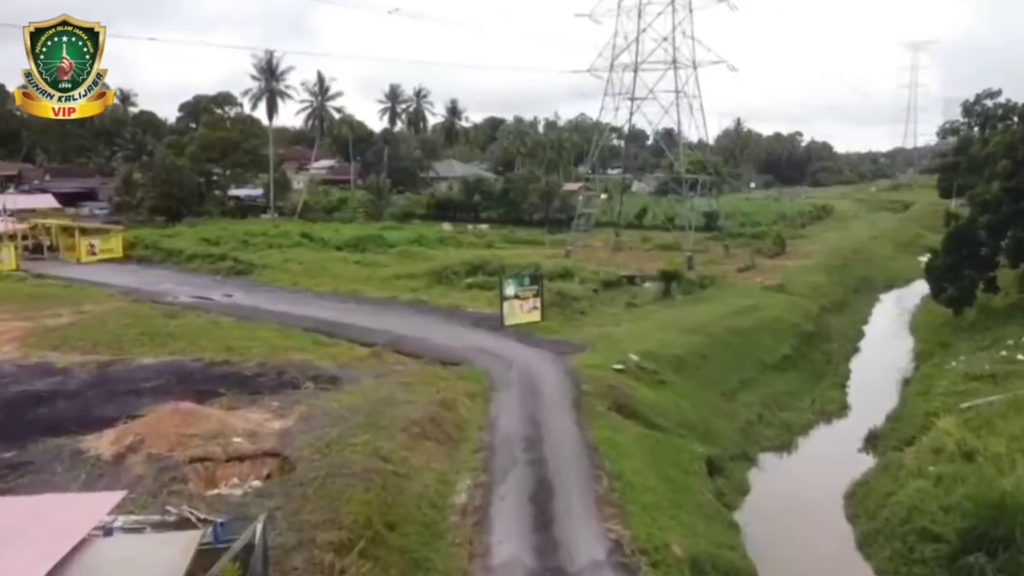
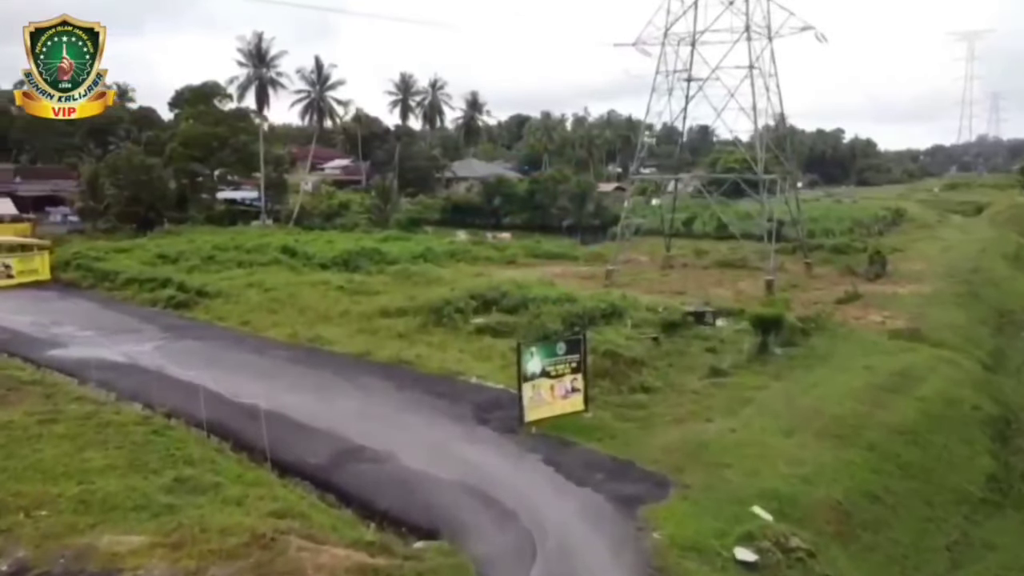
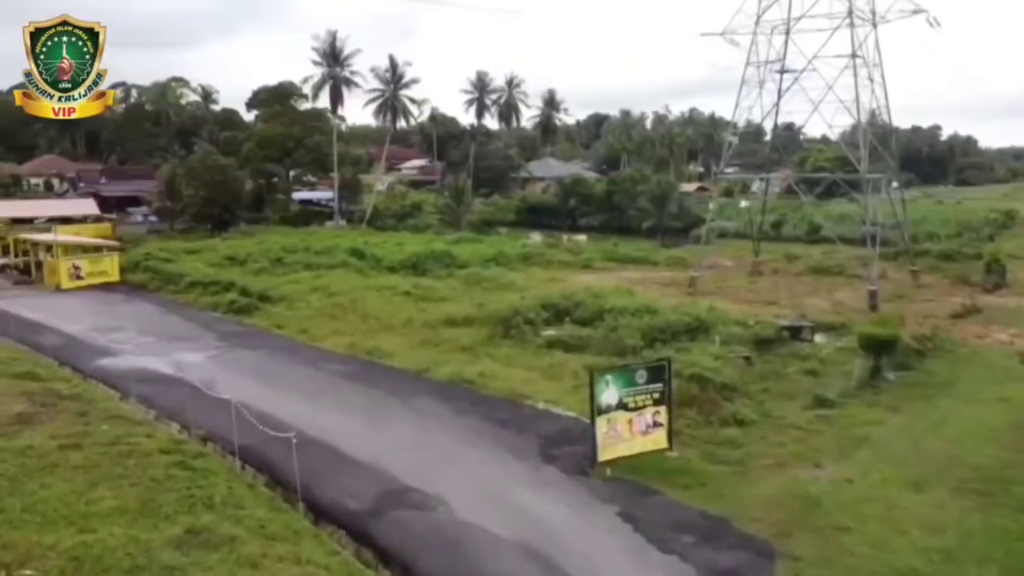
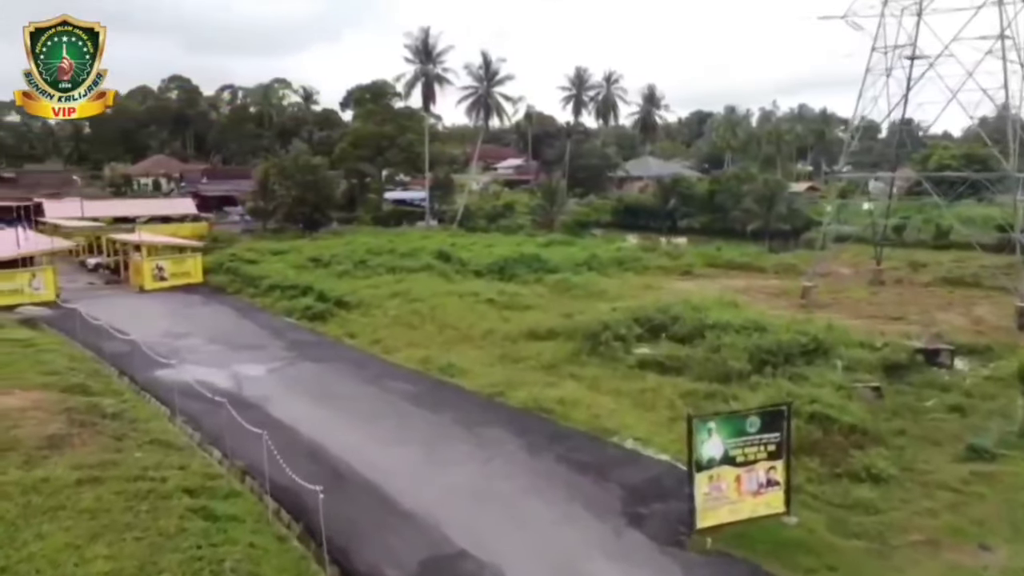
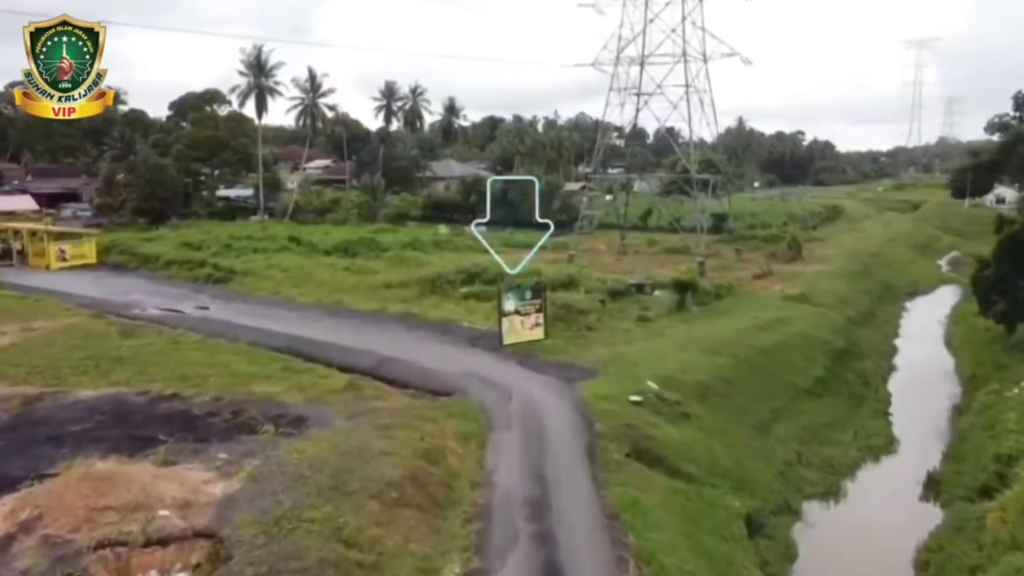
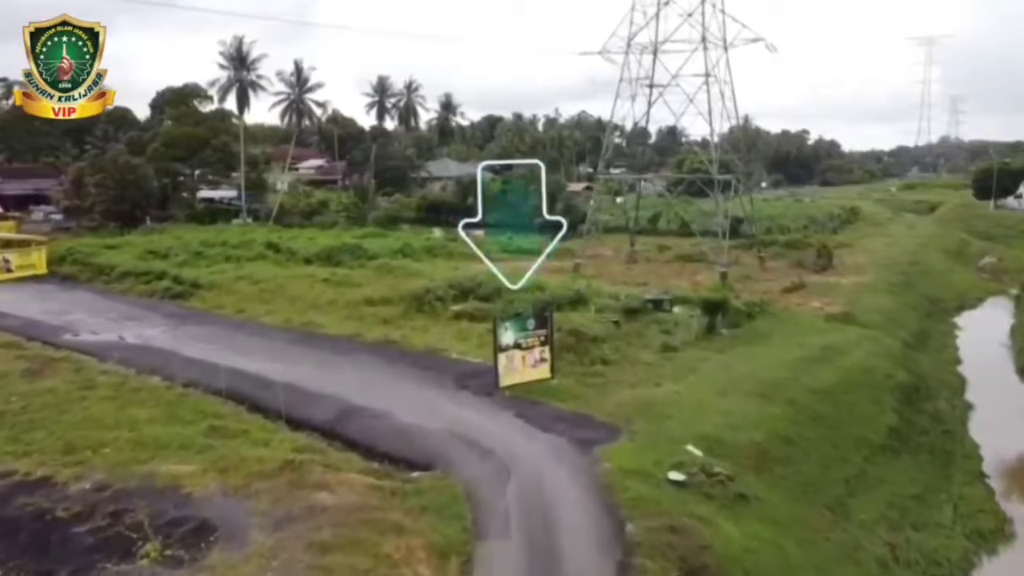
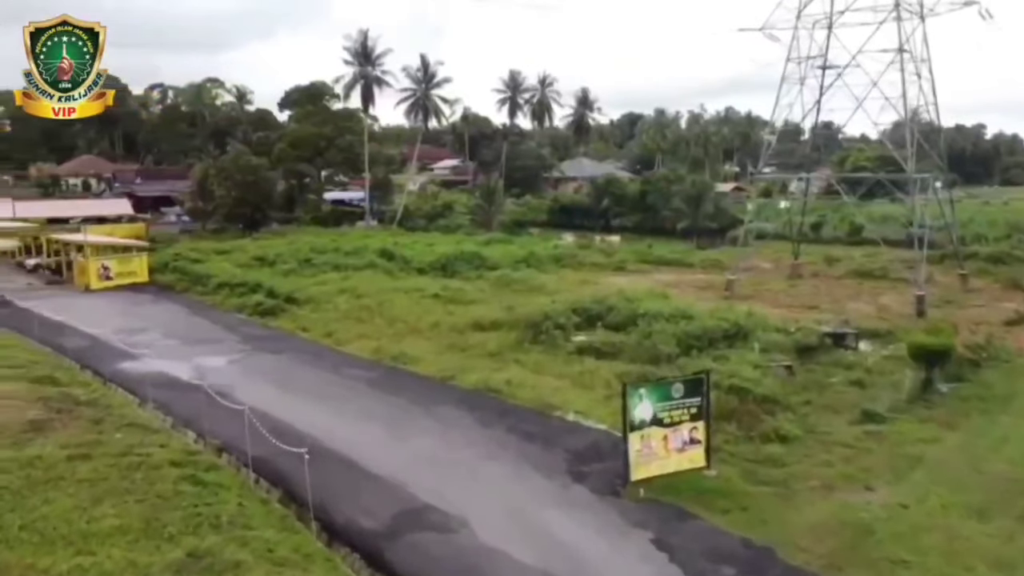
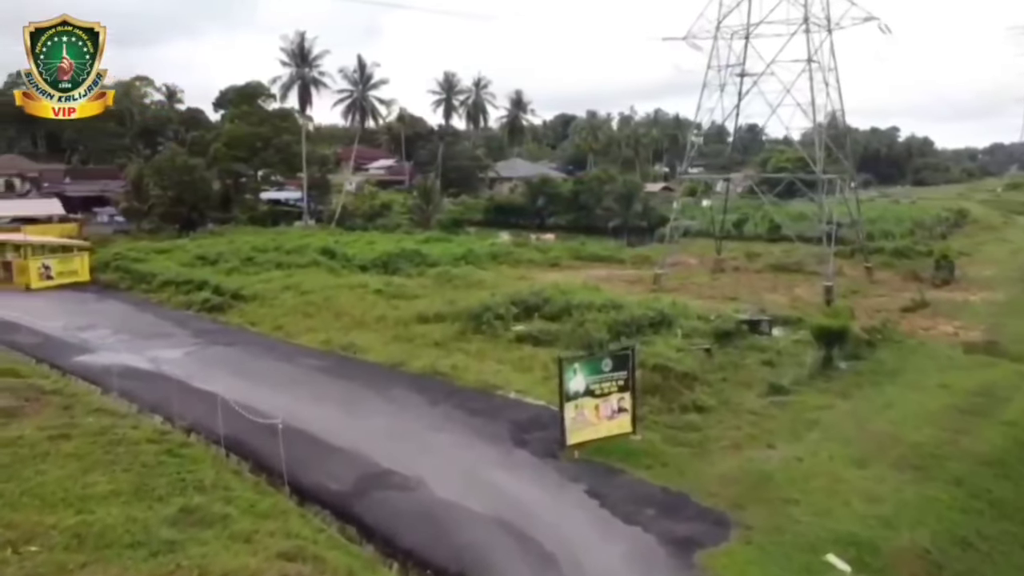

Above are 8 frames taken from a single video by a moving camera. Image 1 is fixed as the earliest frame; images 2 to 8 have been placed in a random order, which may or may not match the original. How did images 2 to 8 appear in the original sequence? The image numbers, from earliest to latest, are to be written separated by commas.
5, 6, 2, 8, 3, 7, 4
